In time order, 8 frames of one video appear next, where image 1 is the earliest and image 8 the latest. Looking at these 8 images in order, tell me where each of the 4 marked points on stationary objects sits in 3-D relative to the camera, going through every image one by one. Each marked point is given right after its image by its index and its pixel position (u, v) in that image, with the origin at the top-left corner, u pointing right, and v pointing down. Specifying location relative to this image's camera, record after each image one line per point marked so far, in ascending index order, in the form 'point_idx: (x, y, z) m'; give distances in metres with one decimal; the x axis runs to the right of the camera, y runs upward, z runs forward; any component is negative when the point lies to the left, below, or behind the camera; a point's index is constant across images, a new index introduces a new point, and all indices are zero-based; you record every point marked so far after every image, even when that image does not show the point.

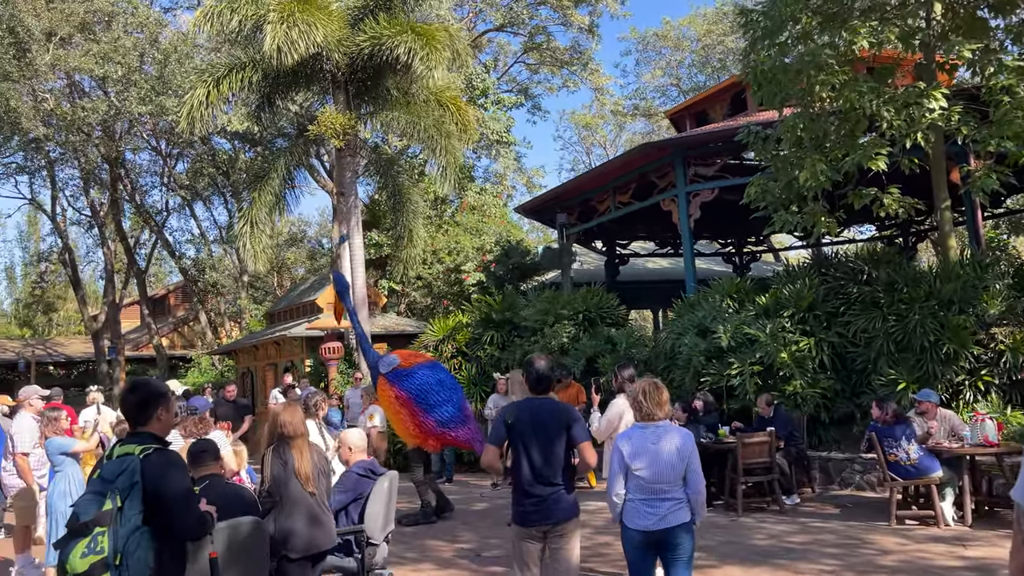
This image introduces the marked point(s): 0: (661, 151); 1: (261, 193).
0: (+2.7, +2.5, +15.0) m
1: (-5.6, +2.2, +18.3) m
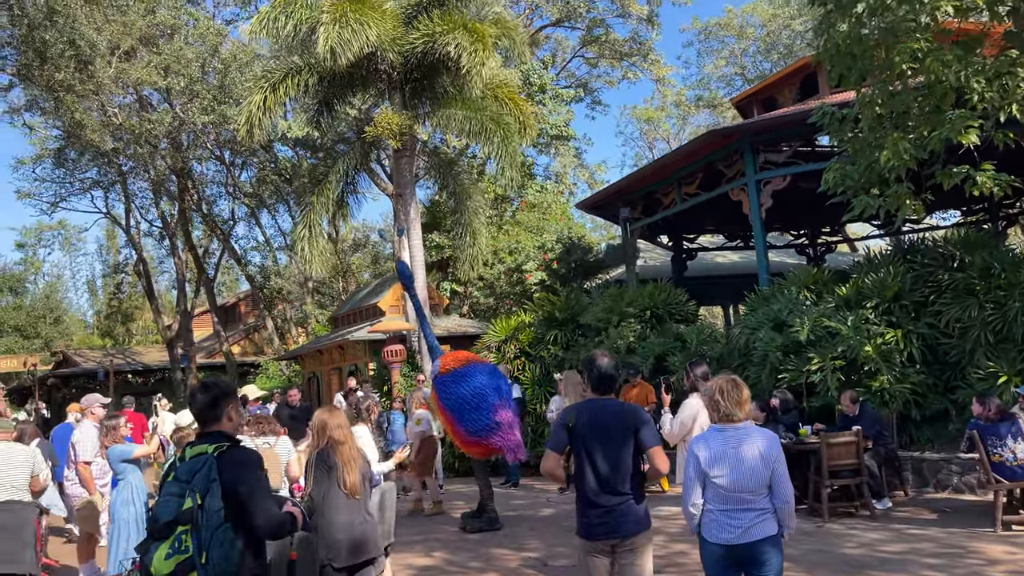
0: (+3.8, +2.6, +14.3) m
1: (-4.3, +2.1, +18.3) m
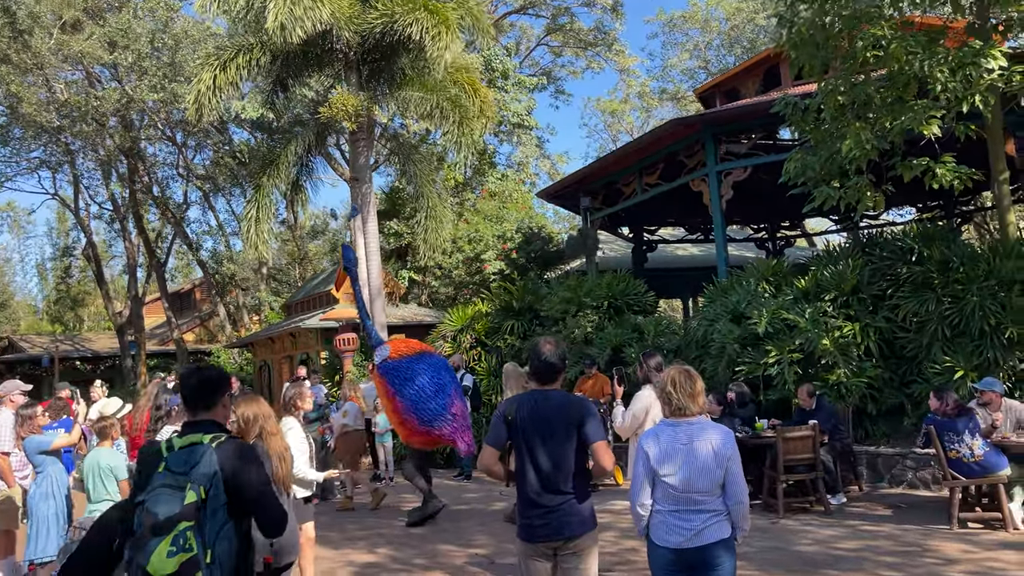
0: (+3.1, +2.7, +14.1) m
1: (-5.1, +2.4, +17.7) m
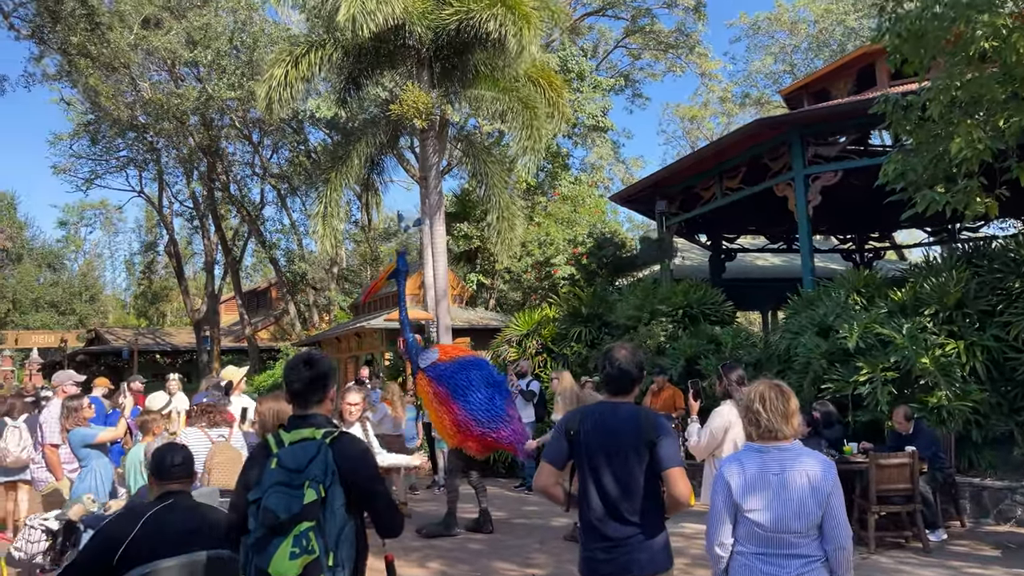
0: (+4.3, +2.6, +13.3) m
1: (-3.6, +2.4, +17.6) m
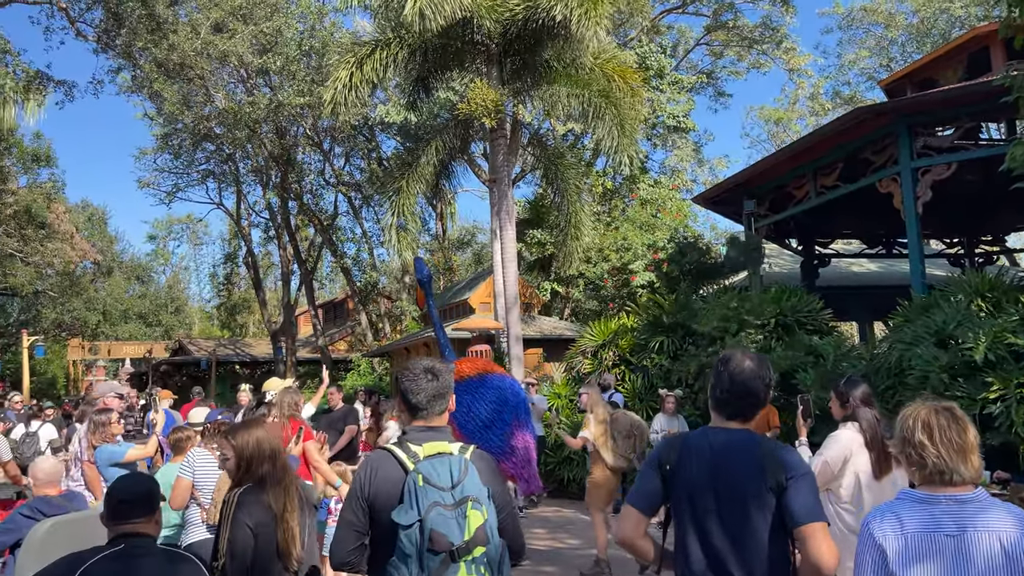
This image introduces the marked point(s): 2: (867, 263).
0: (+5.4, +2.5, +12.1) m
1: (-2.0, +2.2, +17.1) m
2: (+8.3, +0.6, +19.1) m
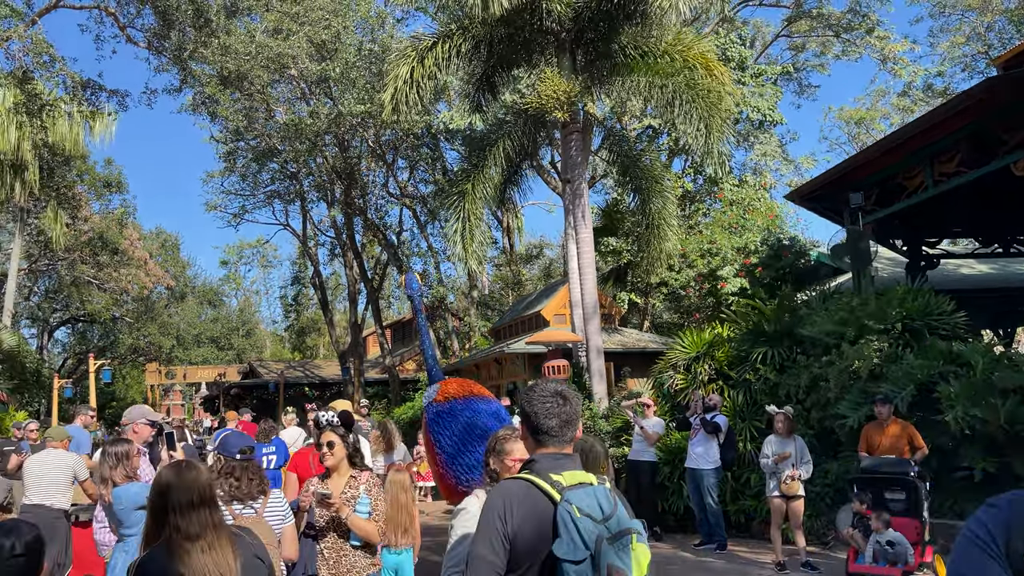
0: (+6.4, +2.5, +10.5) m
1: (-0.6, +1.9, +16.0) m
2: (+9.9, +0.5, +17.2) m
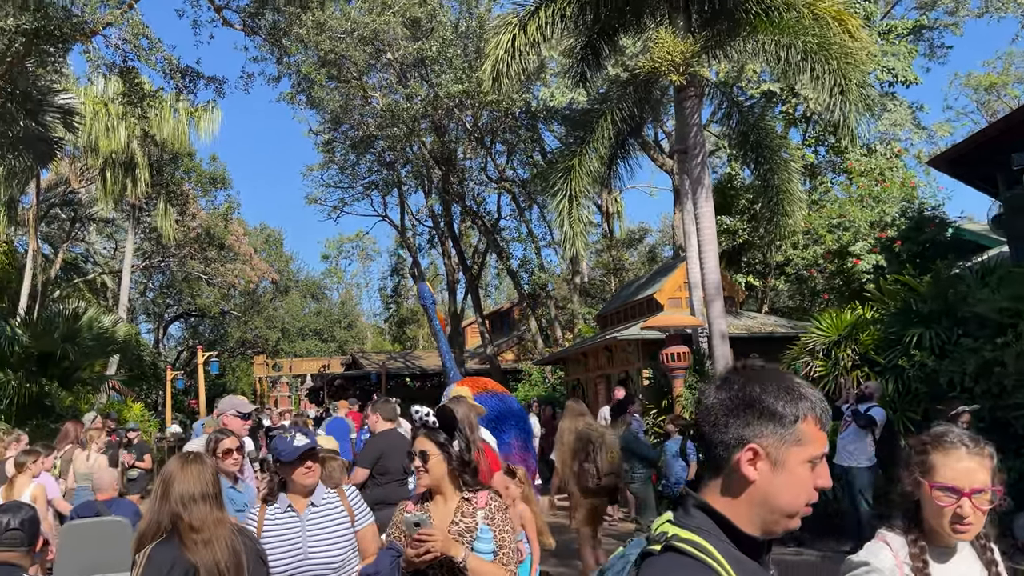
0: (+7.6, +2.9, +8.8) m
1: (+1.4, +2.2, +15.1) m
2: (+12.0, +1.0, +15.1) m
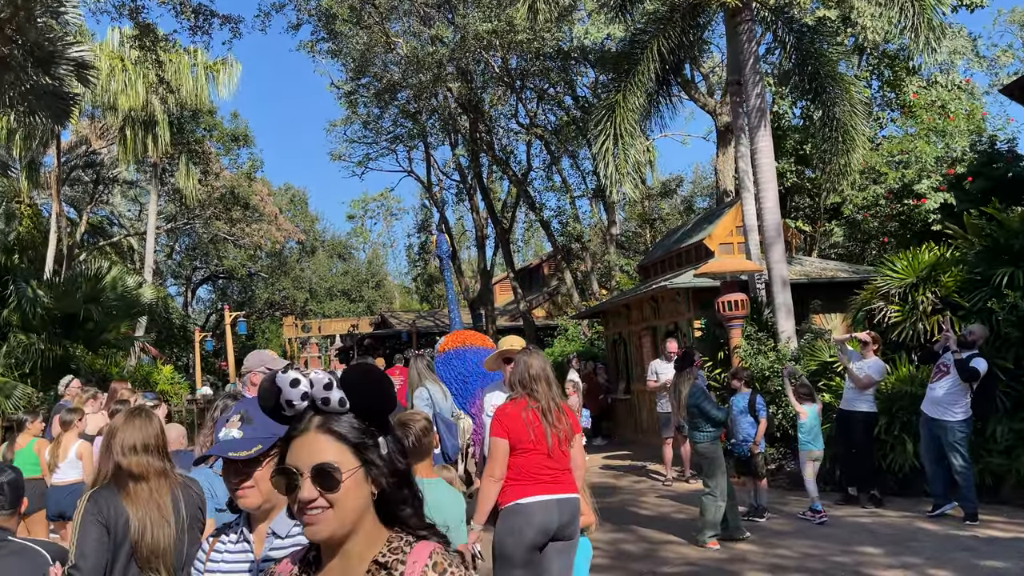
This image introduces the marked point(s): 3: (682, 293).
0: (+8.0, +3.6, +7.6) m
1: (+2.0, +3.1, +14.2) m
2: (+12.6, +2.1, +13.9) m
3: (+2.6, -0.1, +12.5) m
